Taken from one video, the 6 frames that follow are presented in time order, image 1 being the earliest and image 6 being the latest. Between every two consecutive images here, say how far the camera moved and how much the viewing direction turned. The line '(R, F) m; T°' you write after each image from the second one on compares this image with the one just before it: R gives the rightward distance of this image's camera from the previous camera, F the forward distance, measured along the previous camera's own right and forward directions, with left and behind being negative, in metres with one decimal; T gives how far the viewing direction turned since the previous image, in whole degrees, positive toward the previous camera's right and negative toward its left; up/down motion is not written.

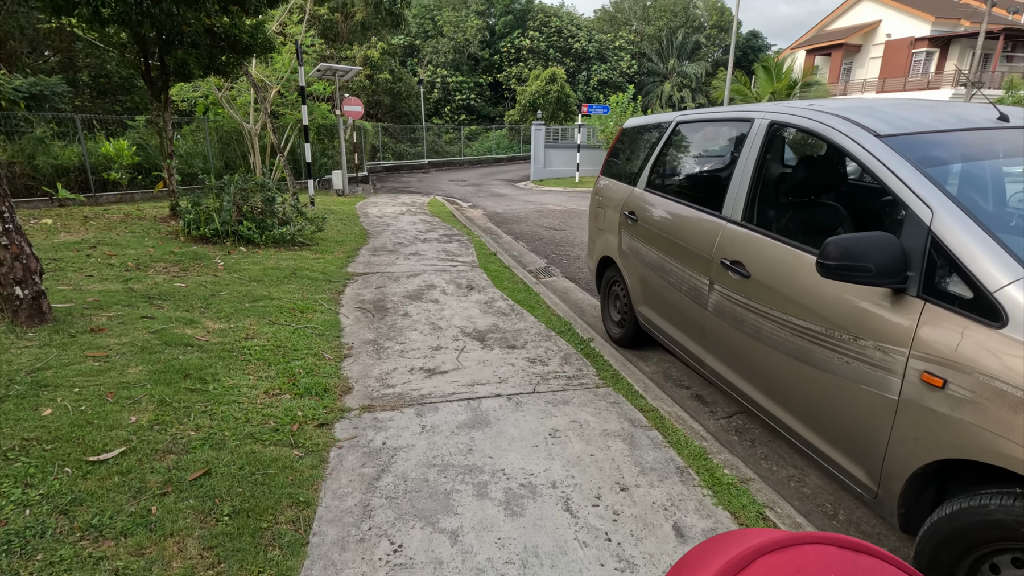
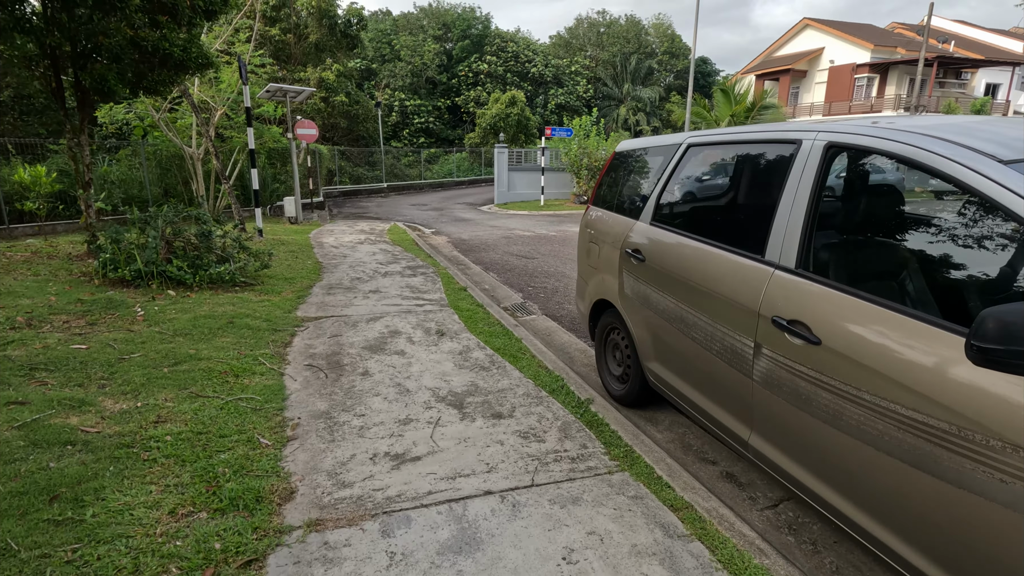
(-0.1, +0.7) m; +4°
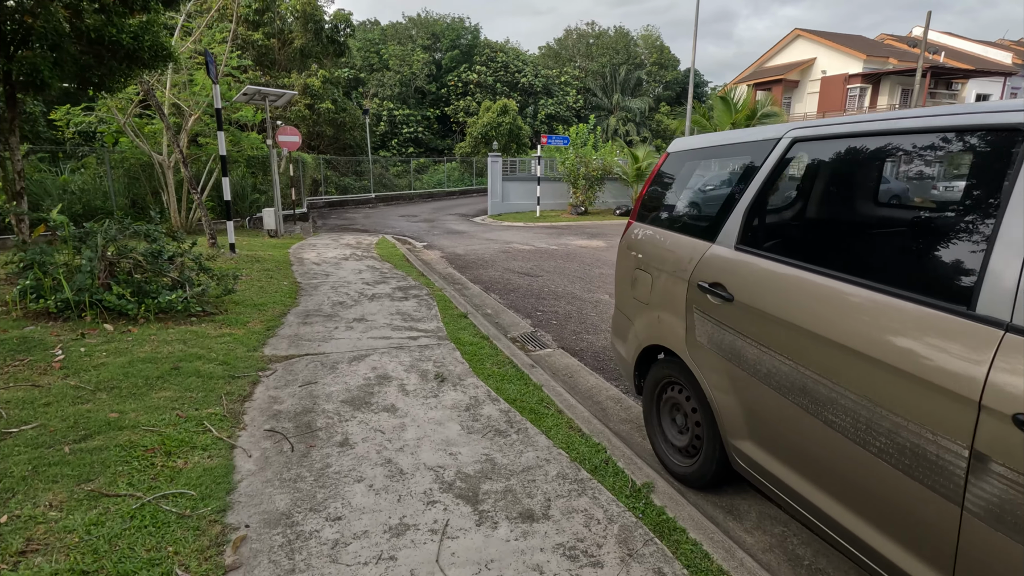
(-0.2, +1.0) m; +1°
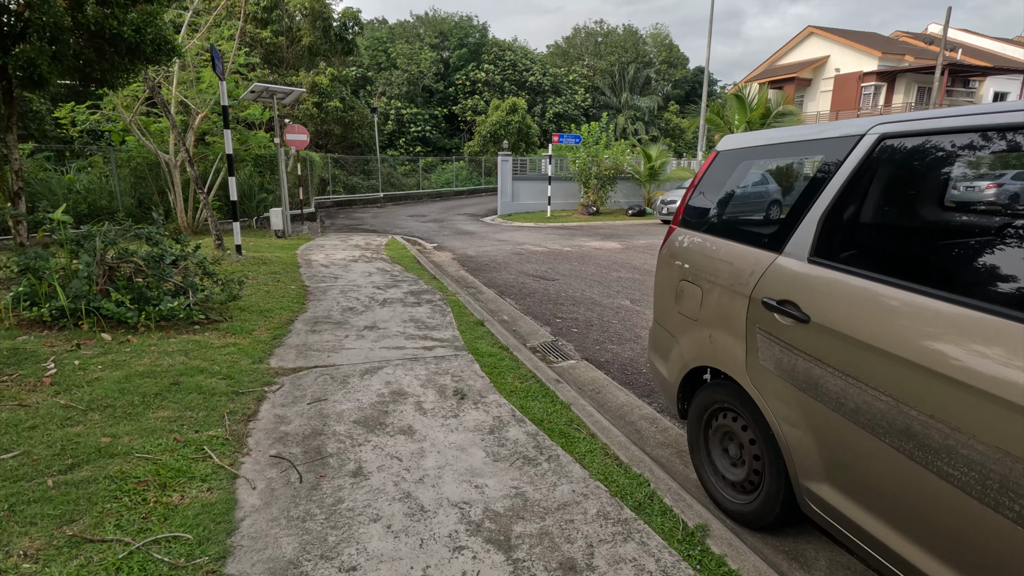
(-0.1, +0.3) m; -1°
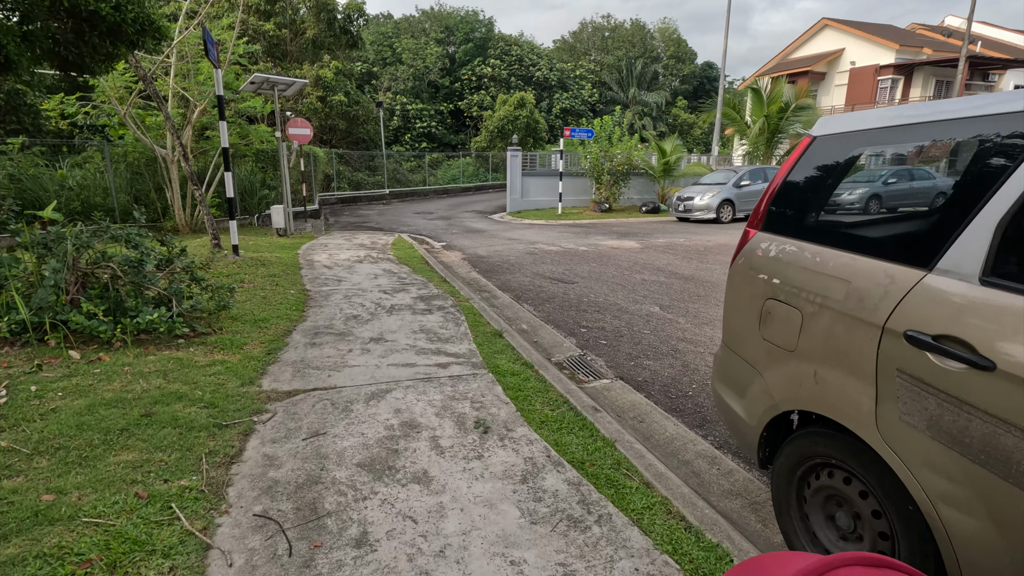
(-0.2, +0.6) m; -1°
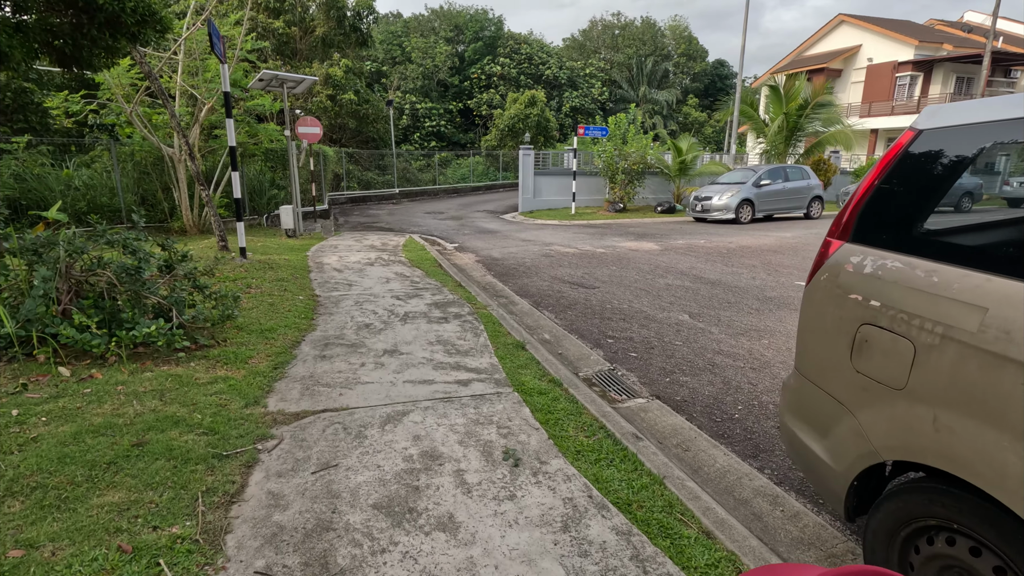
(-0.1, +0.4) m; -1°
